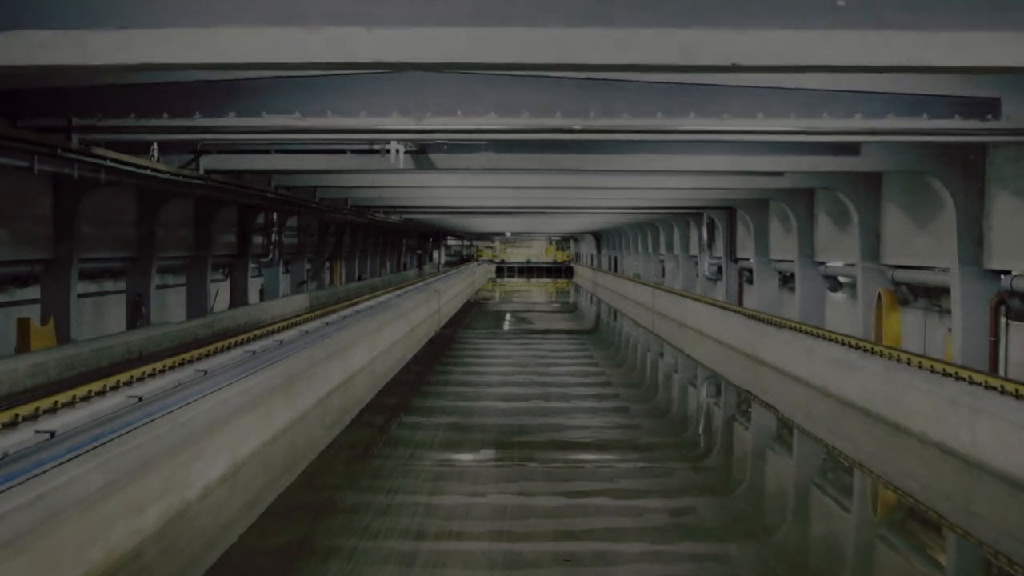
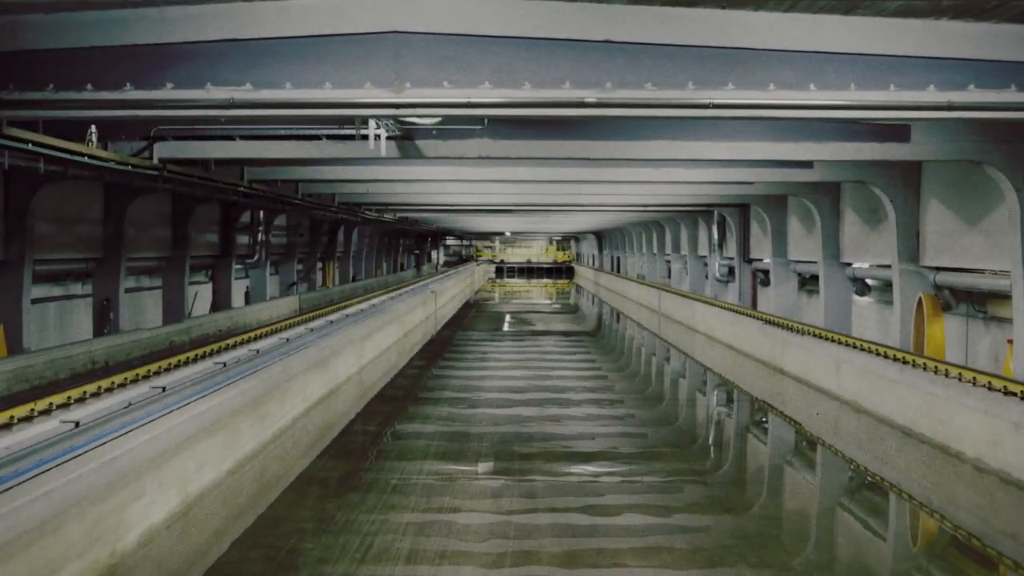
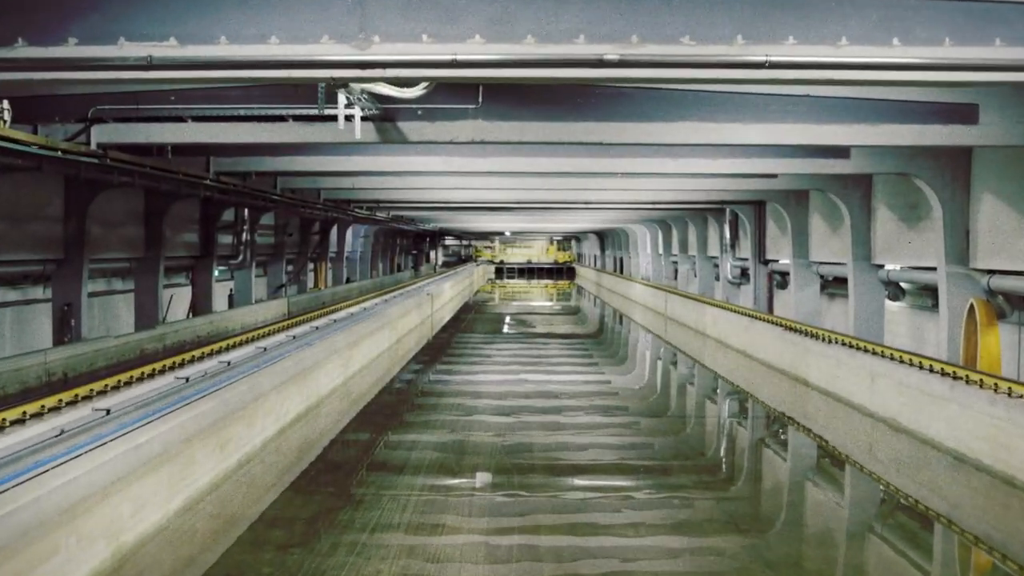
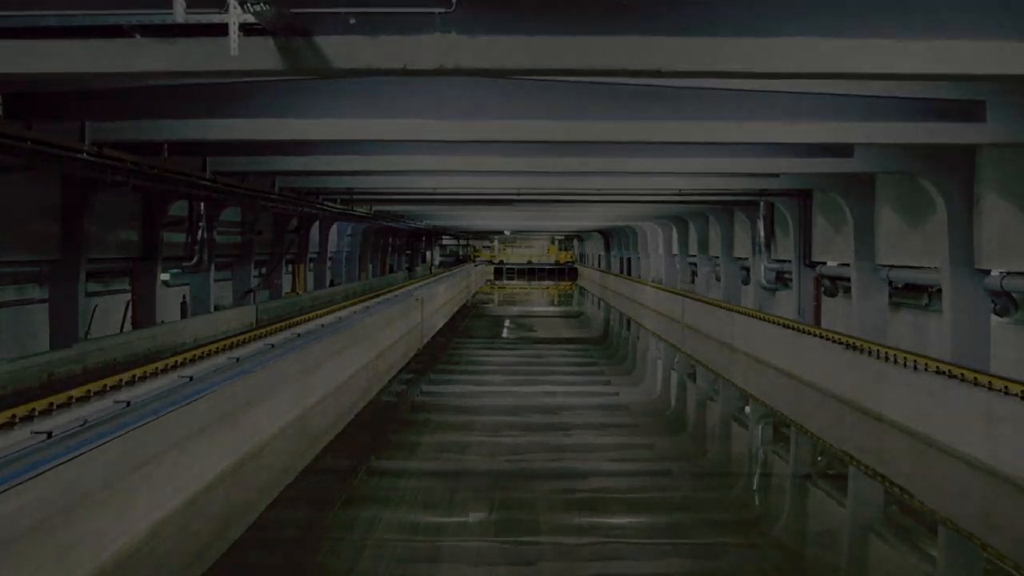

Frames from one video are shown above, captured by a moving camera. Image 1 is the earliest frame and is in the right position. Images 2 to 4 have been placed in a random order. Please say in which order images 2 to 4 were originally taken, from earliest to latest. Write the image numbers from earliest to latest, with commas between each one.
2, 3, 4
